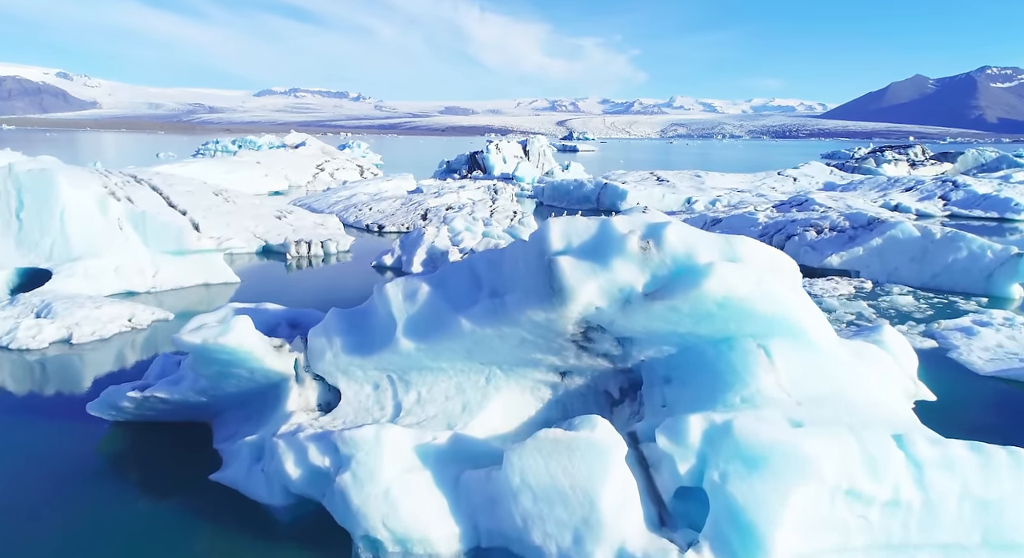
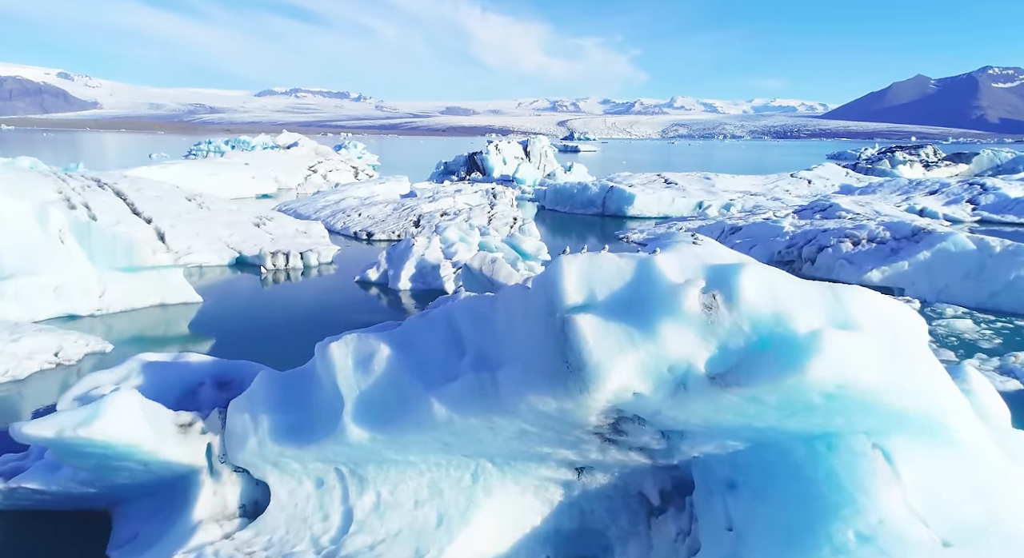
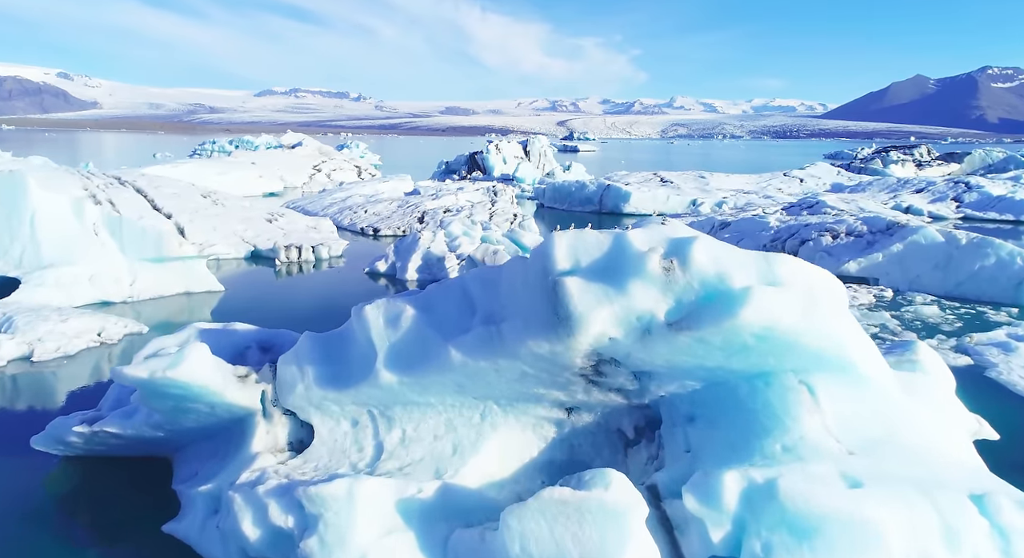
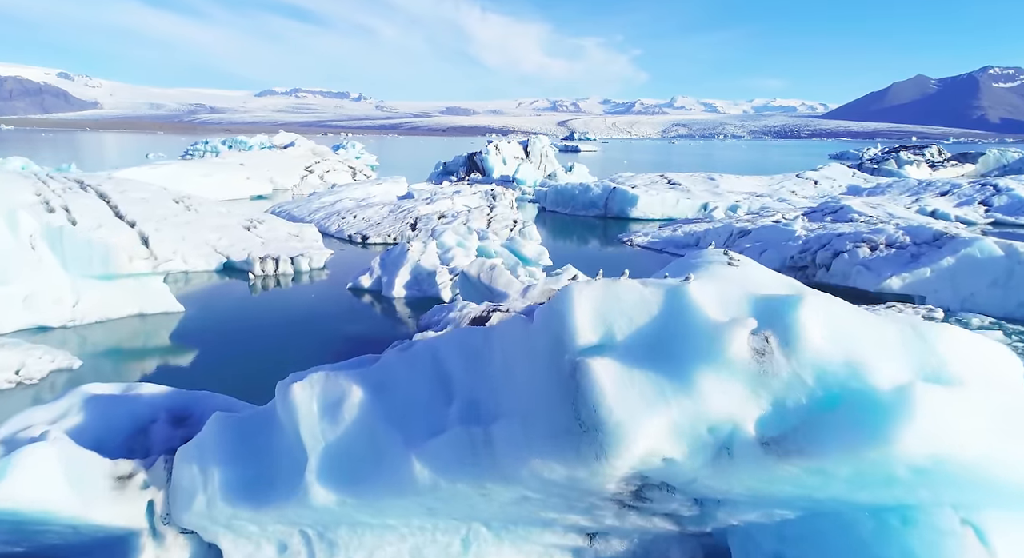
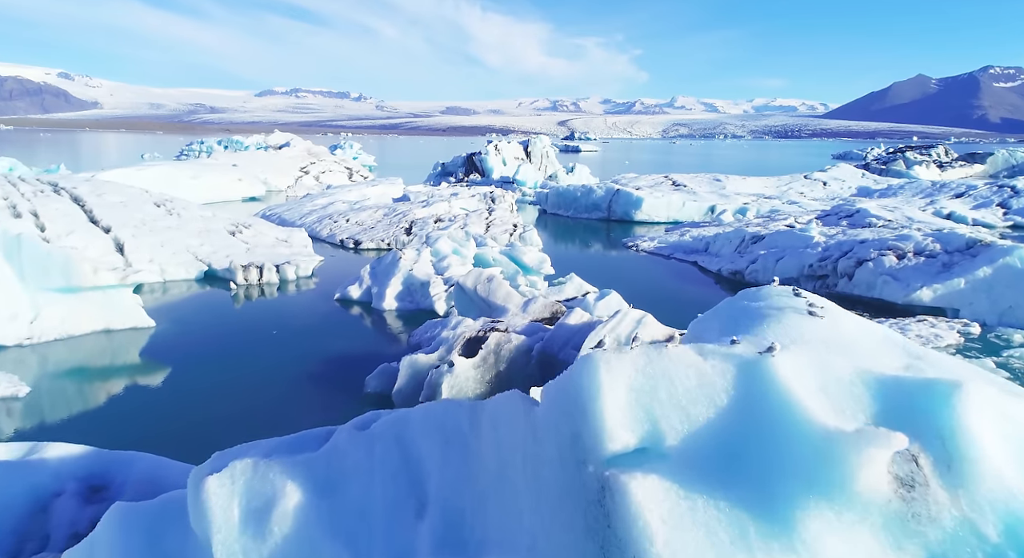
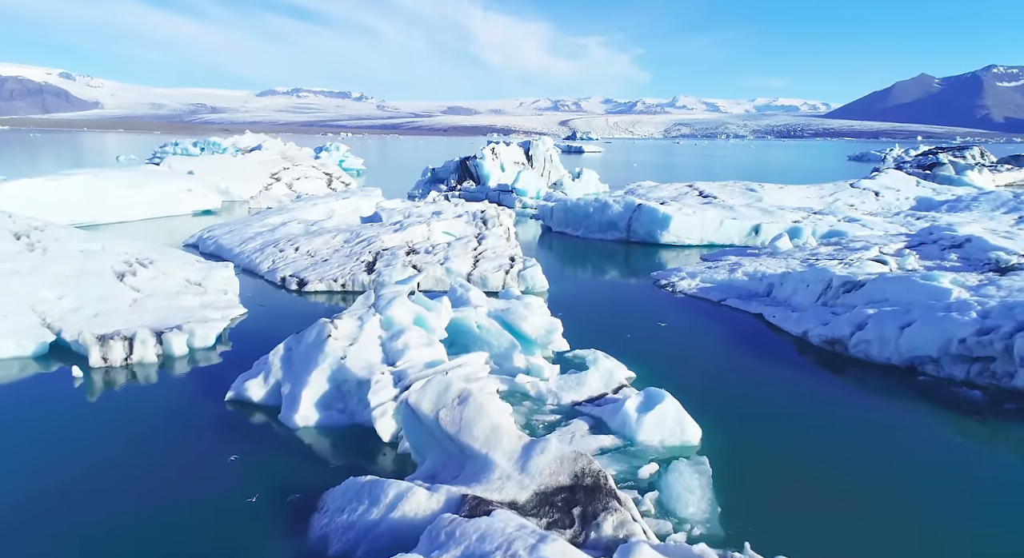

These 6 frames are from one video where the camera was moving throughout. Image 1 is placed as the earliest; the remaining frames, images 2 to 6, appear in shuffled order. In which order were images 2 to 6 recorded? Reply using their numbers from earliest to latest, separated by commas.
3, 2, 4, 5, 6
